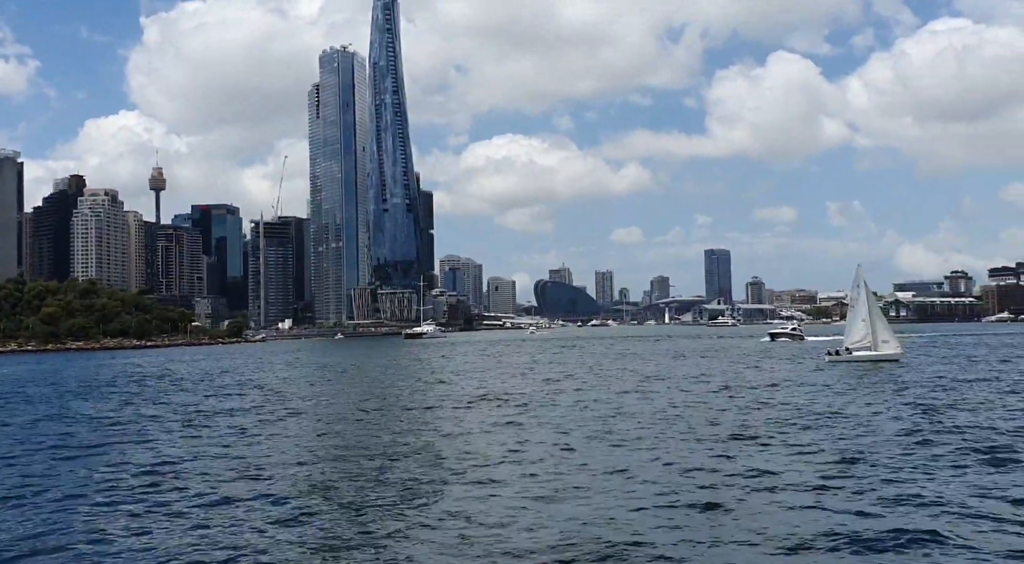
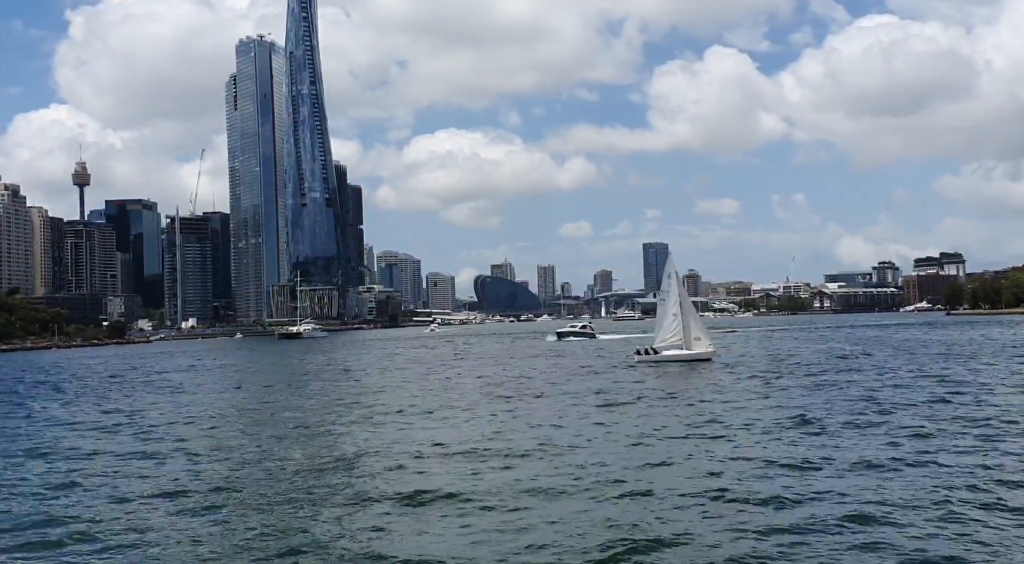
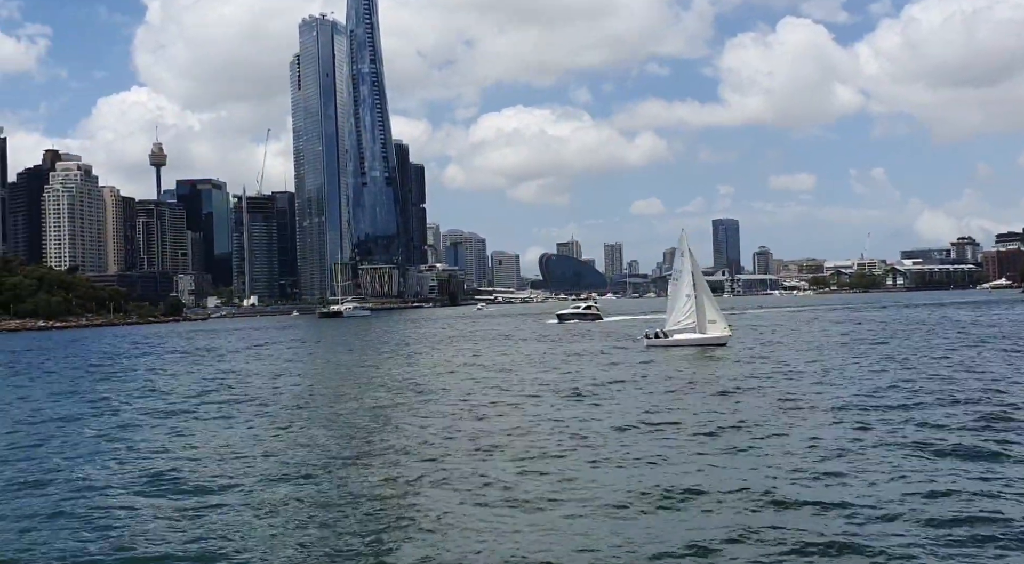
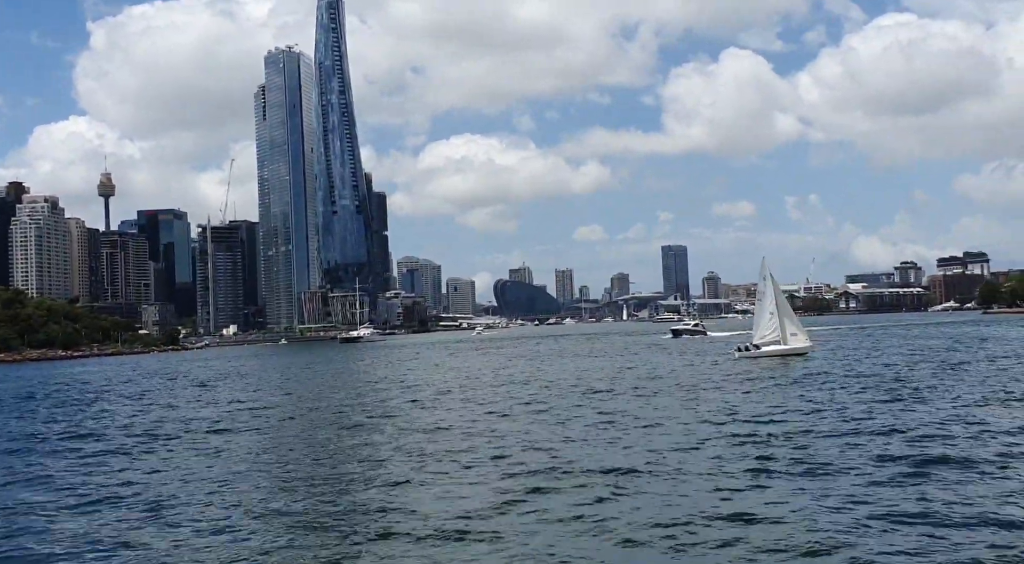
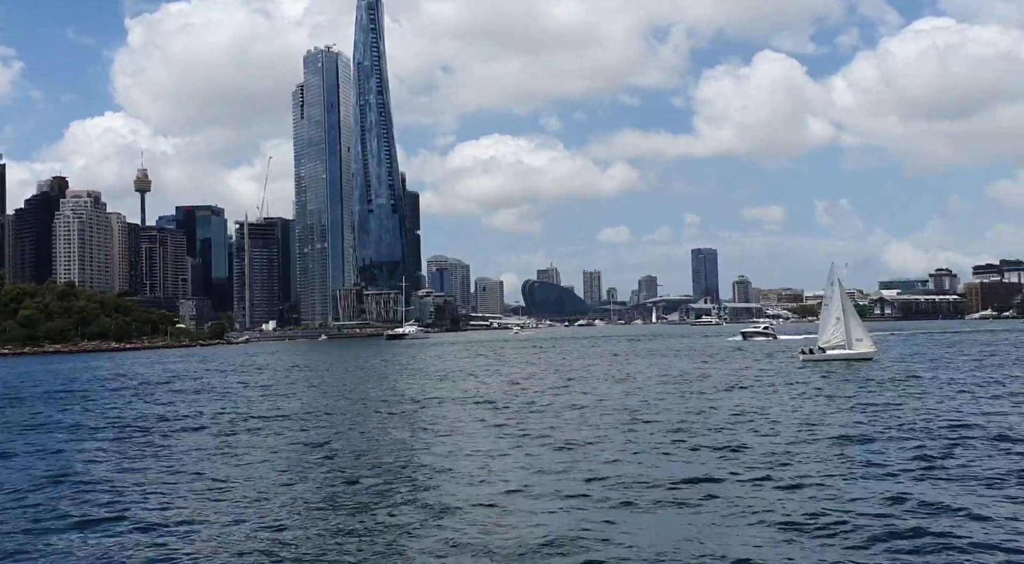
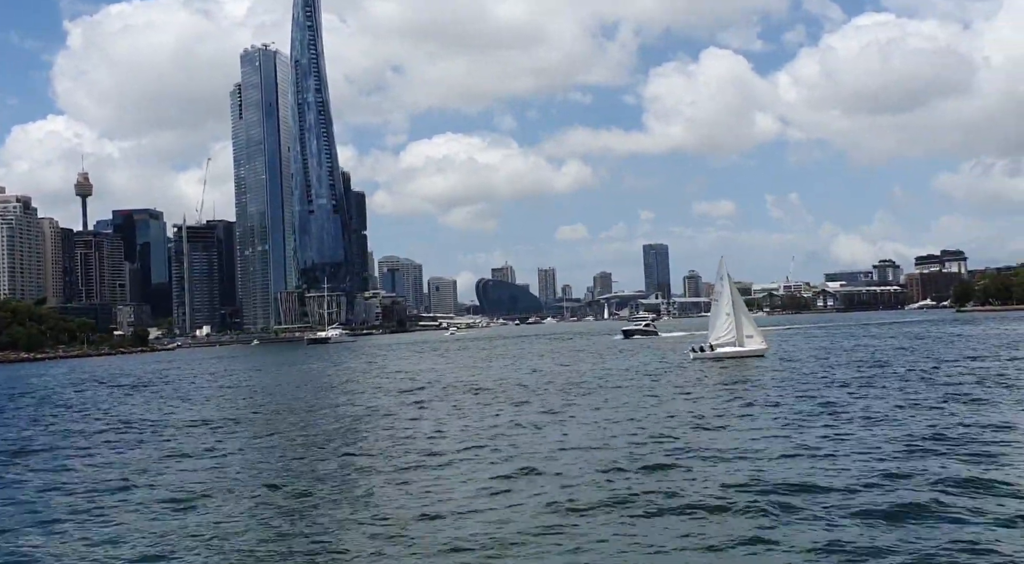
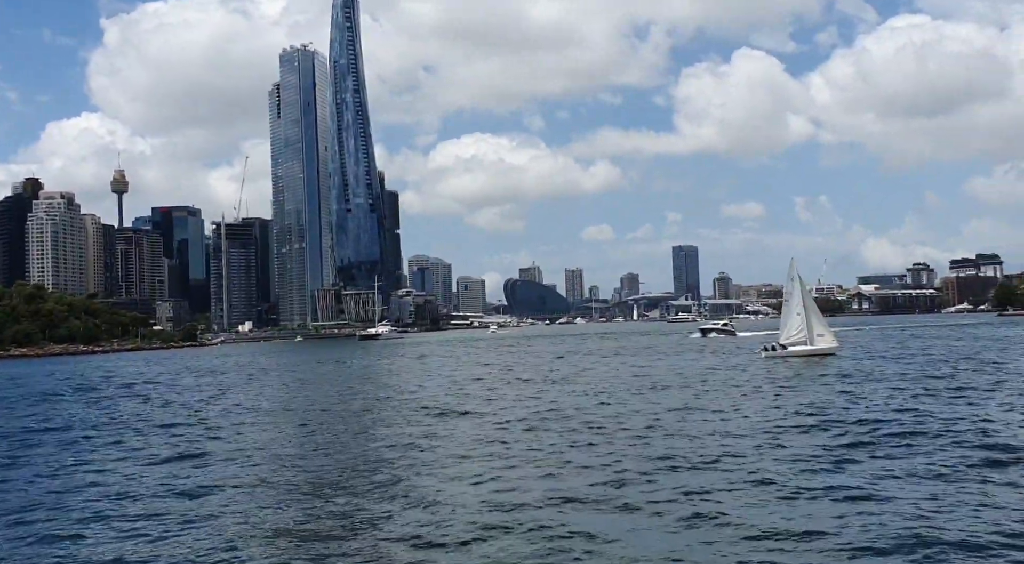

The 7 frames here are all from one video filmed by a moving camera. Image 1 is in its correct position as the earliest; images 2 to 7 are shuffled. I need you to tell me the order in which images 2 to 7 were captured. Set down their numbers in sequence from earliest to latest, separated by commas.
5, 7, 4, 6, 2, 3
